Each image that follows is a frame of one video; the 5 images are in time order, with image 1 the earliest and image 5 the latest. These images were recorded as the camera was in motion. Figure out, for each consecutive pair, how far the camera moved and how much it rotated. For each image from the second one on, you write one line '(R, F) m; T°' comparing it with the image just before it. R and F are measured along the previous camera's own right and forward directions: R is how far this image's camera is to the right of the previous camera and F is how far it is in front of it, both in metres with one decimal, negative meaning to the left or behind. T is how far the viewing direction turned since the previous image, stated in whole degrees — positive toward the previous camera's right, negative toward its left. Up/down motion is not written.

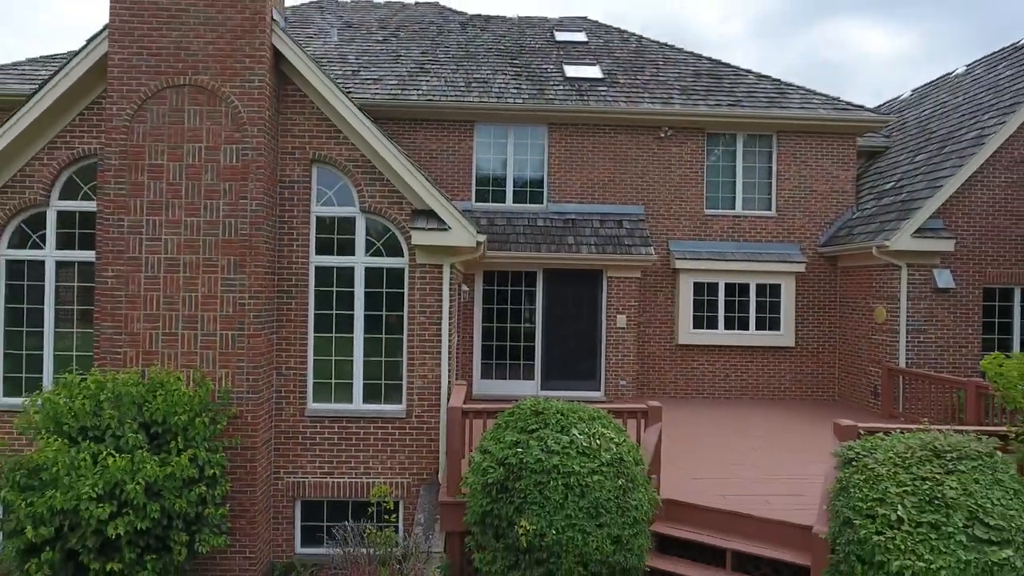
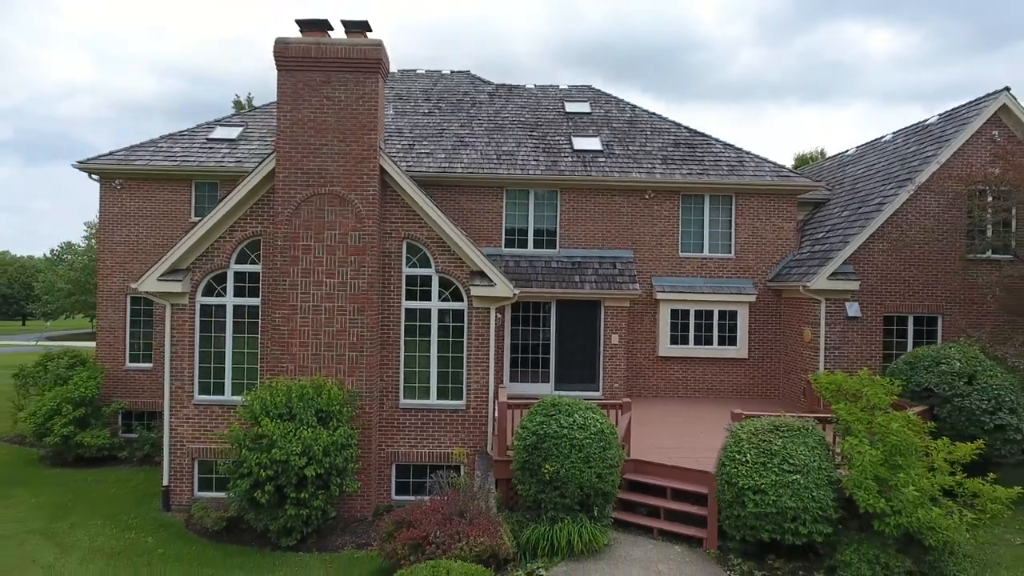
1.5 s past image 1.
(-0.2, -3.7) m; -1°
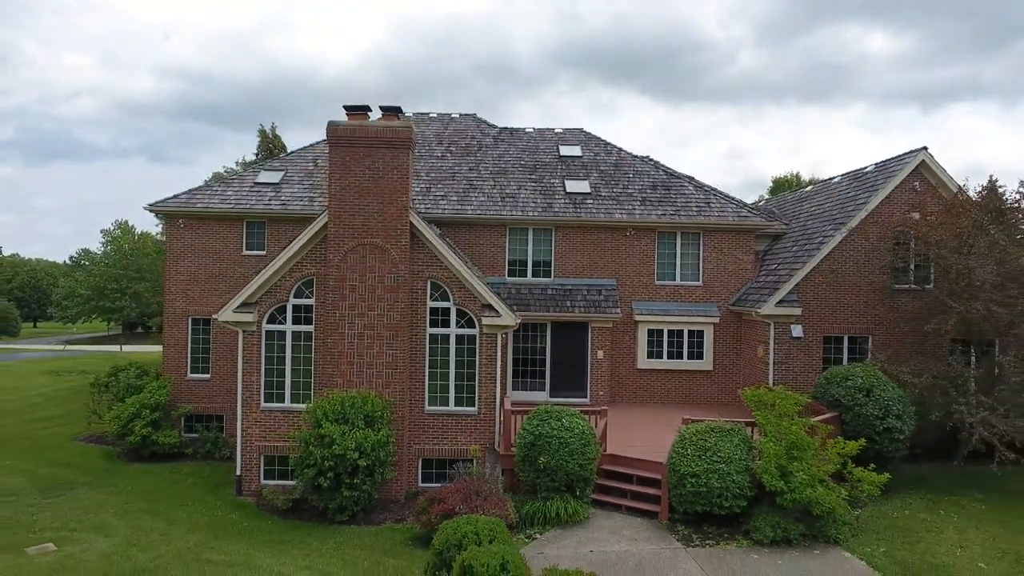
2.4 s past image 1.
(-0.1, -2.9) m; 0°
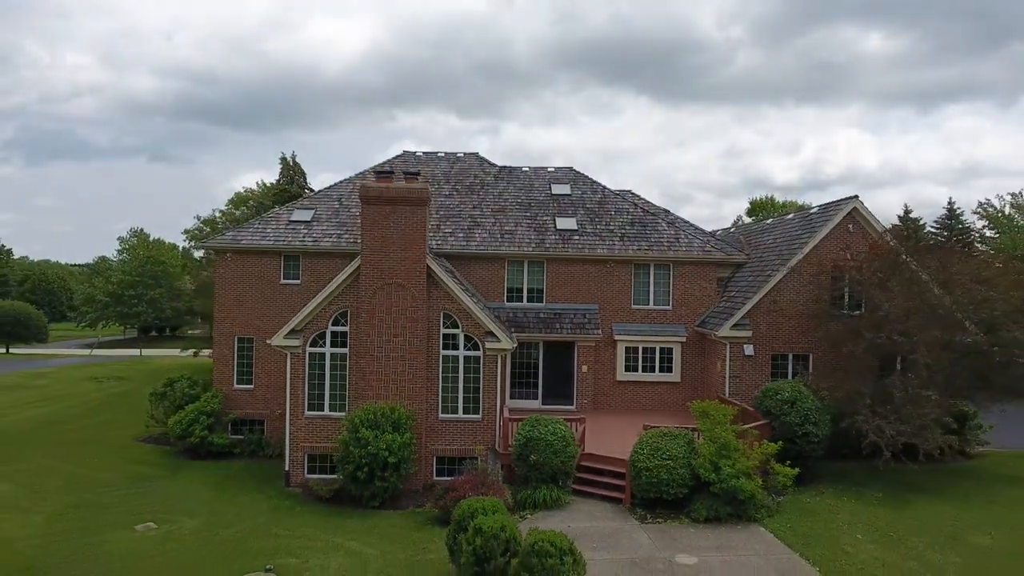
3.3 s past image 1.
(+0.1, -3.2) m; 0°
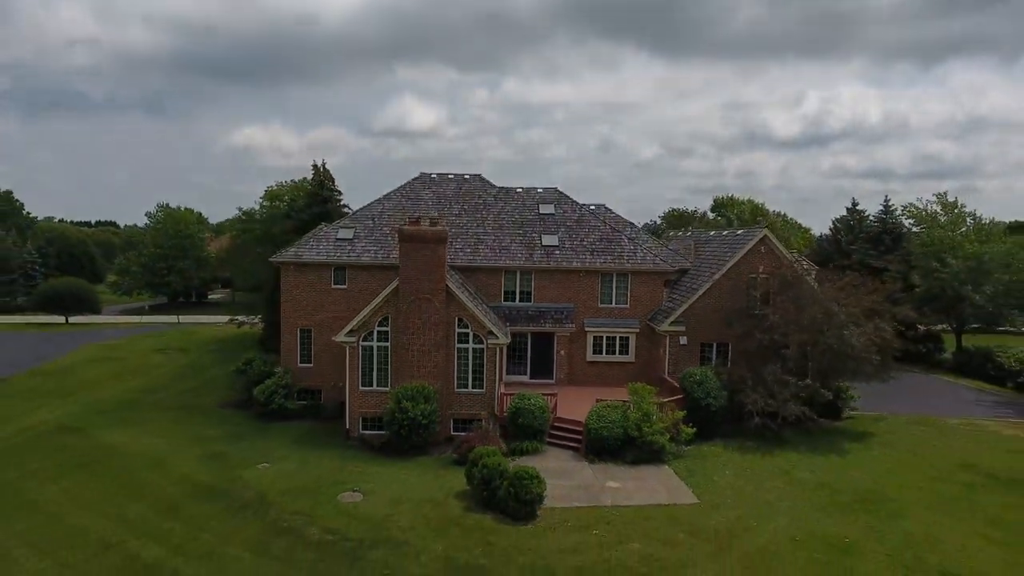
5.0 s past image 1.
(+0.2, -6.8) m; 0°
